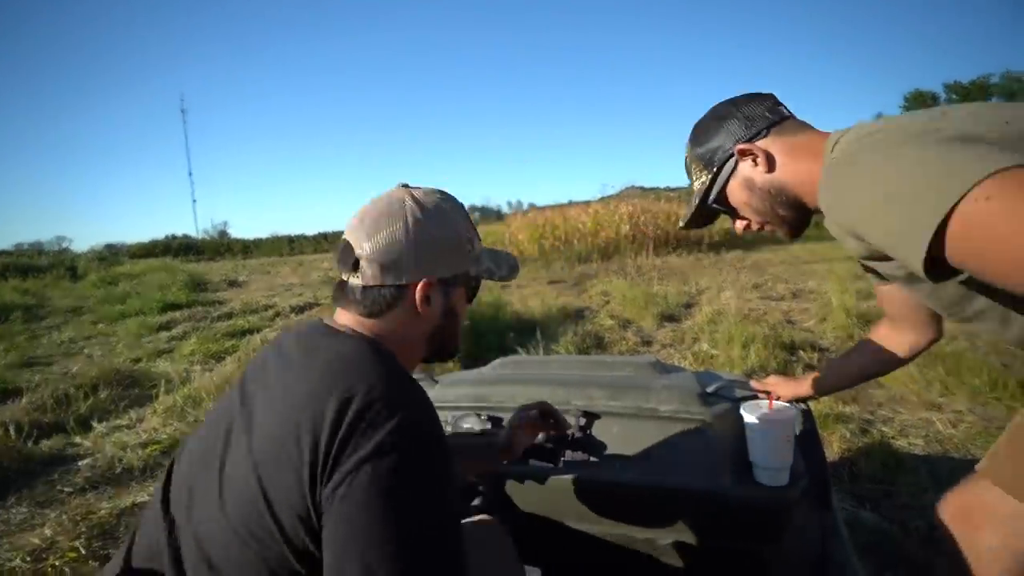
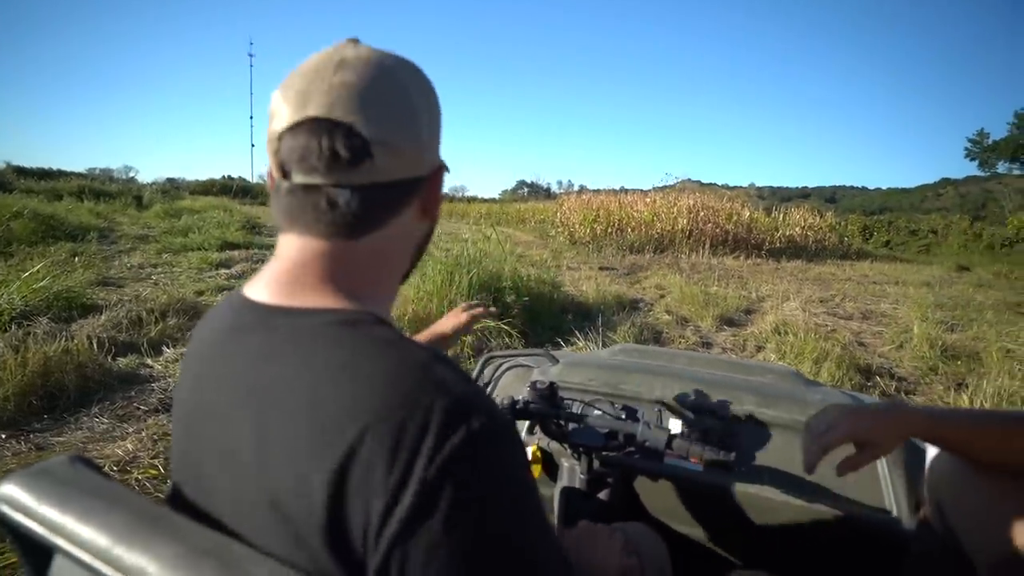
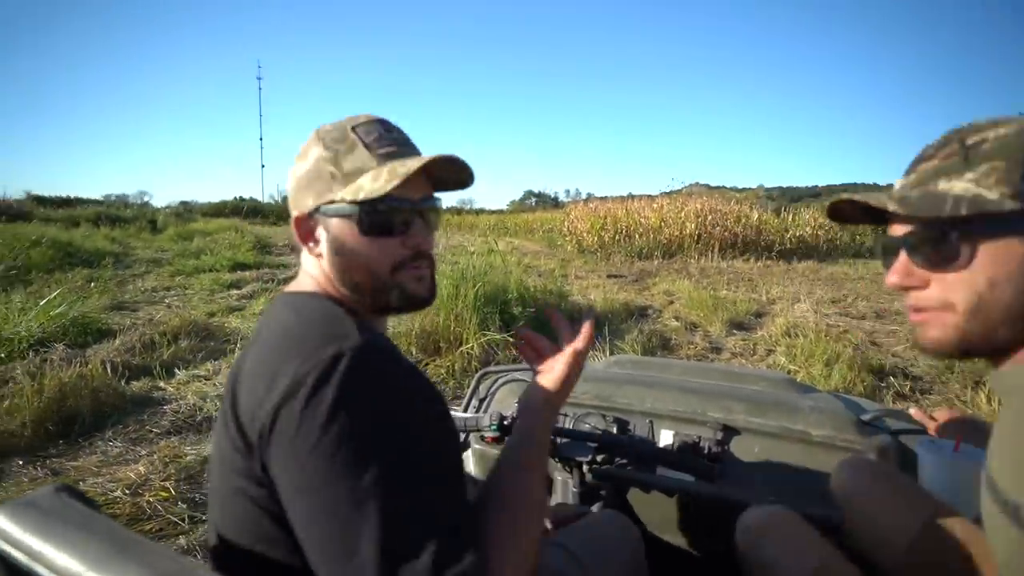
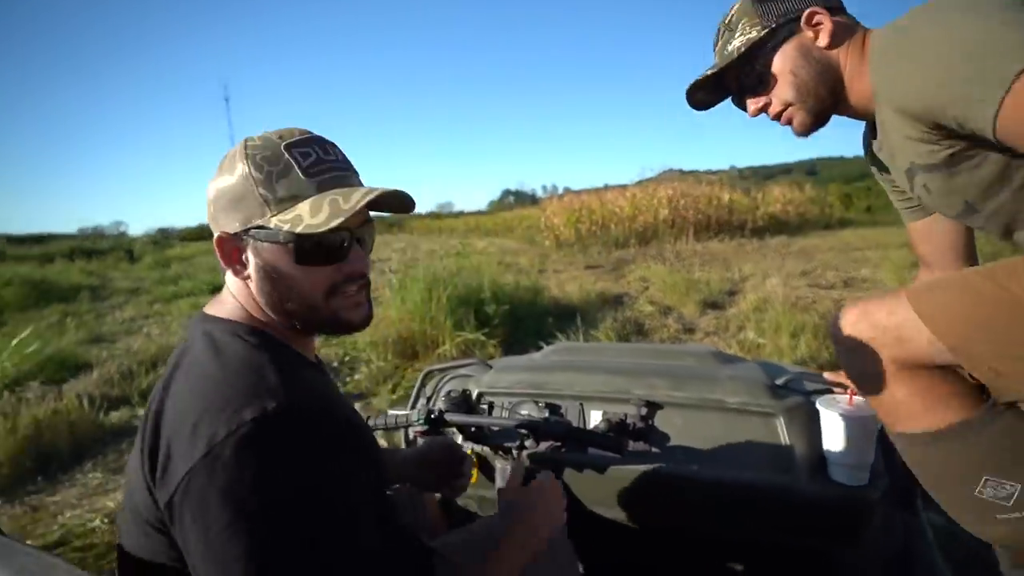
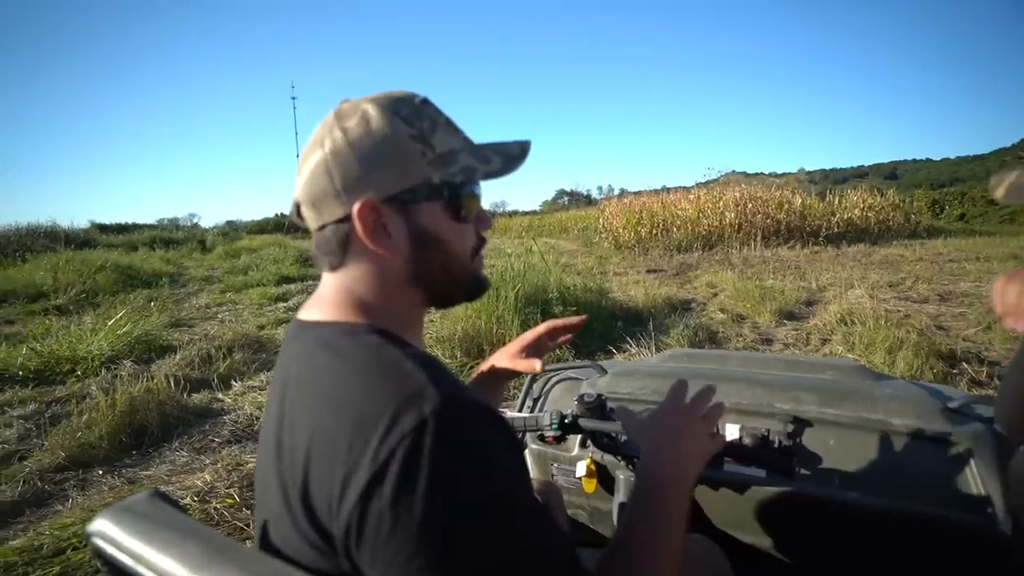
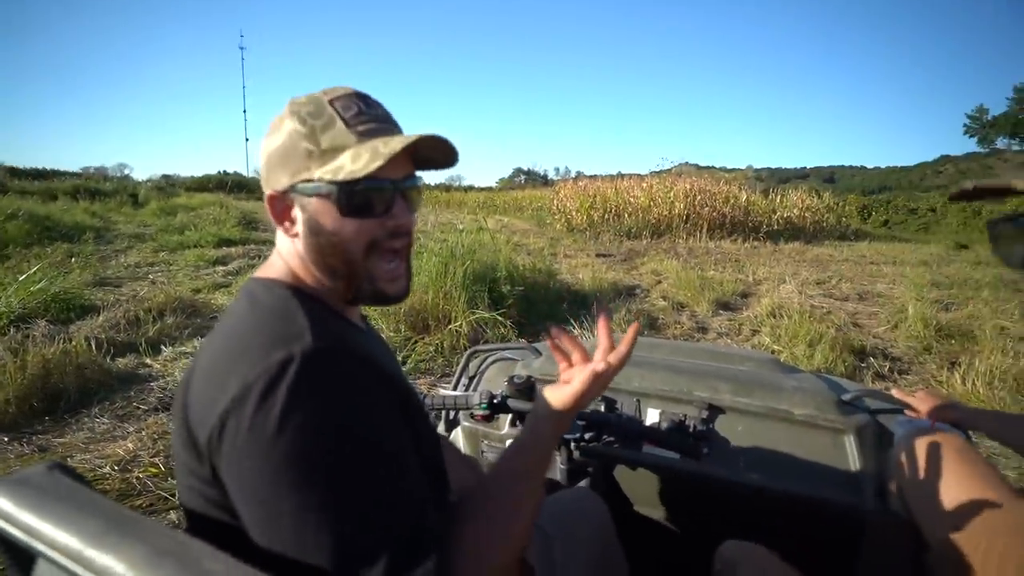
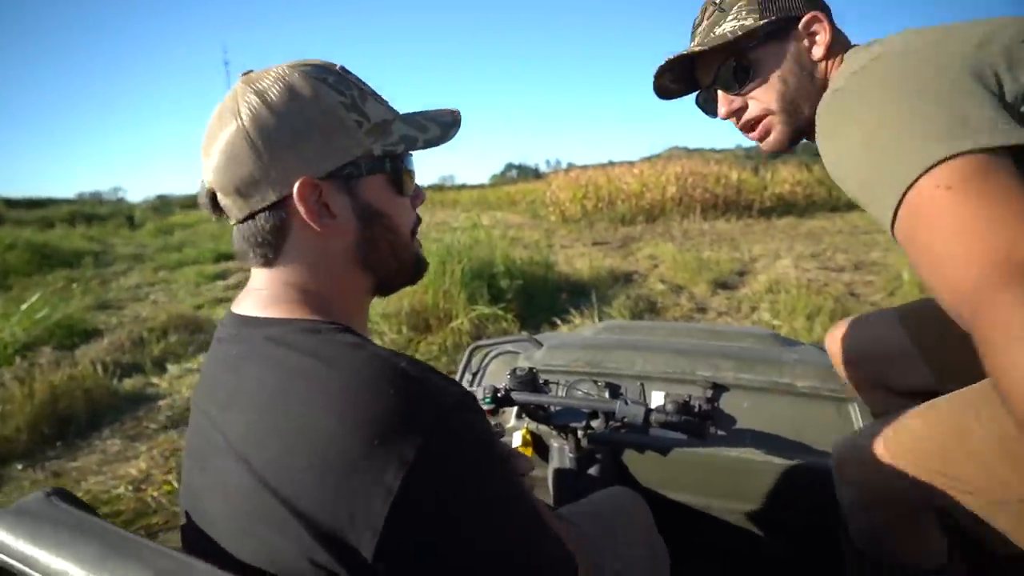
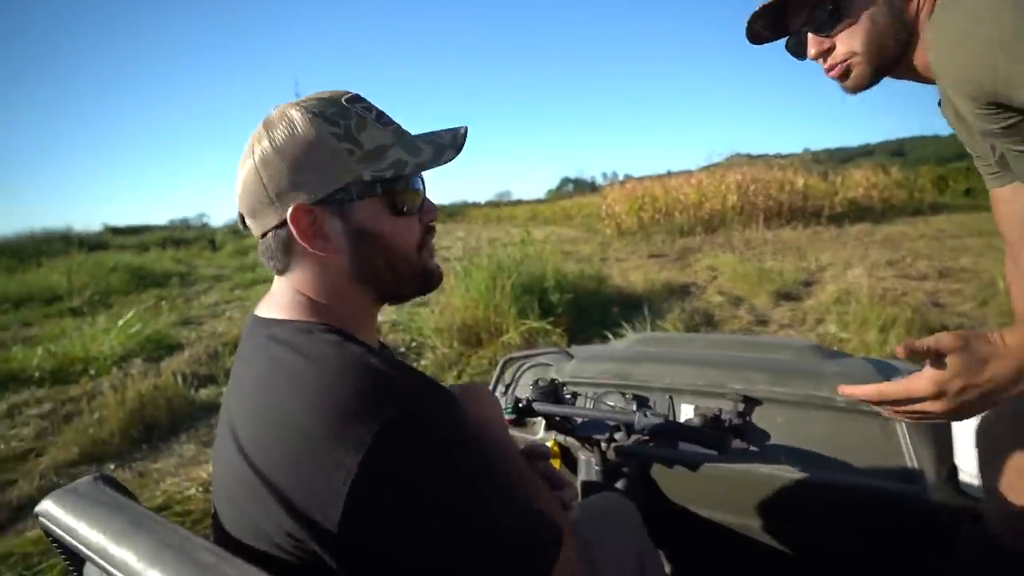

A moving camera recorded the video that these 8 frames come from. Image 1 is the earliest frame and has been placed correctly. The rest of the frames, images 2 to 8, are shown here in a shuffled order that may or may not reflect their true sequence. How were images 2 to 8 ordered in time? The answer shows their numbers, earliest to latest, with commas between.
4, 8, 7, 3, 6, 5, 2
